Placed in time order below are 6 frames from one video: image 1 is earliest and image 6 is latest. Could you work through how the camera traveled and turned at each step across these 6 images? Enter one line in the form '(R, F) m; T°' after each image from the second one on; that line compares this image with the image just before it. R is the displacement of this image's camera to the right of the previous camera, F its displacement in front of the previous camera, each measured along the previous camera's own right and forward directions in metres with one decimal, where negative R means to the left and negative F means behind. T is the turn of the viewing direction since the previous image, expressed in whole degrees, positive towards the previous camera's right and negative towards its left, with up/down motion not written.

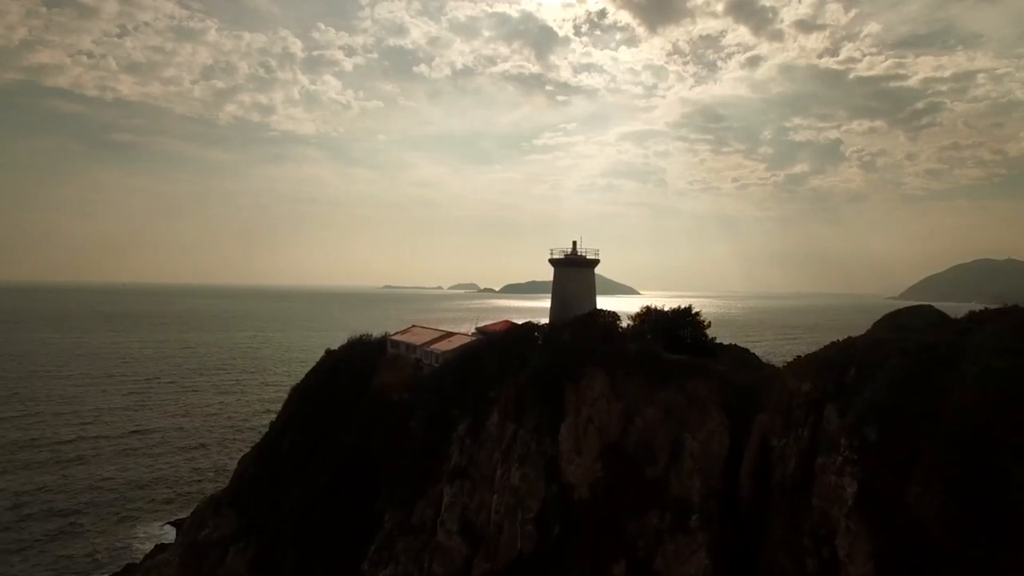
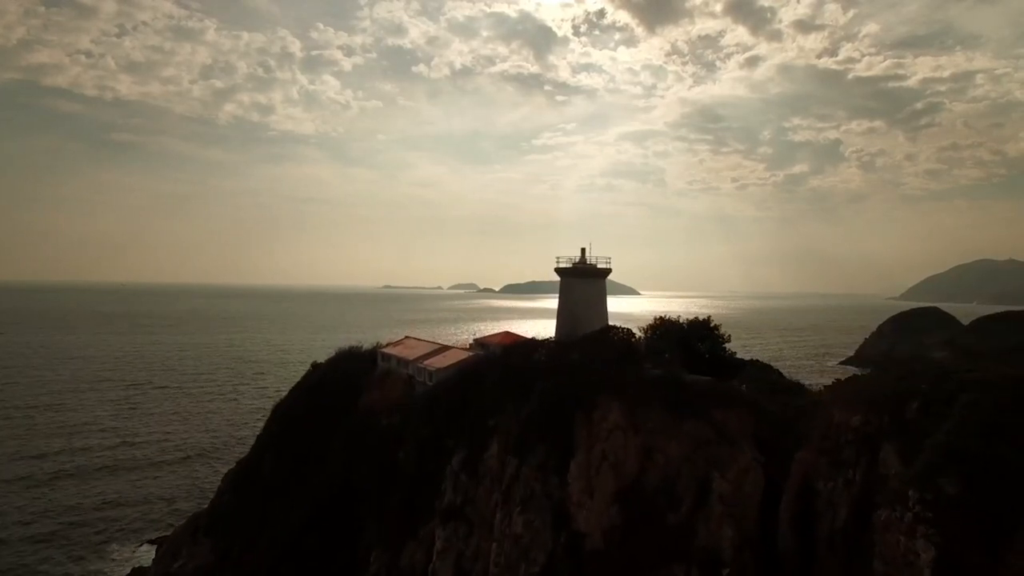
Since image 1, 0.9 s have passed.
(-0.2, +0.9) m; 0°
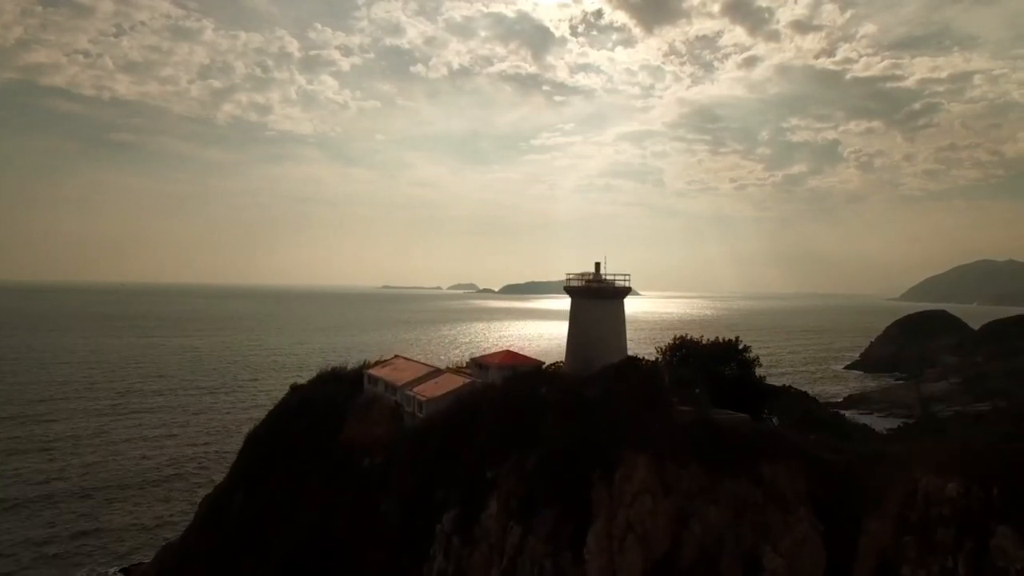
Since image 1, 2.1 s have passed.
(-0.9, +0.3) m; 0°
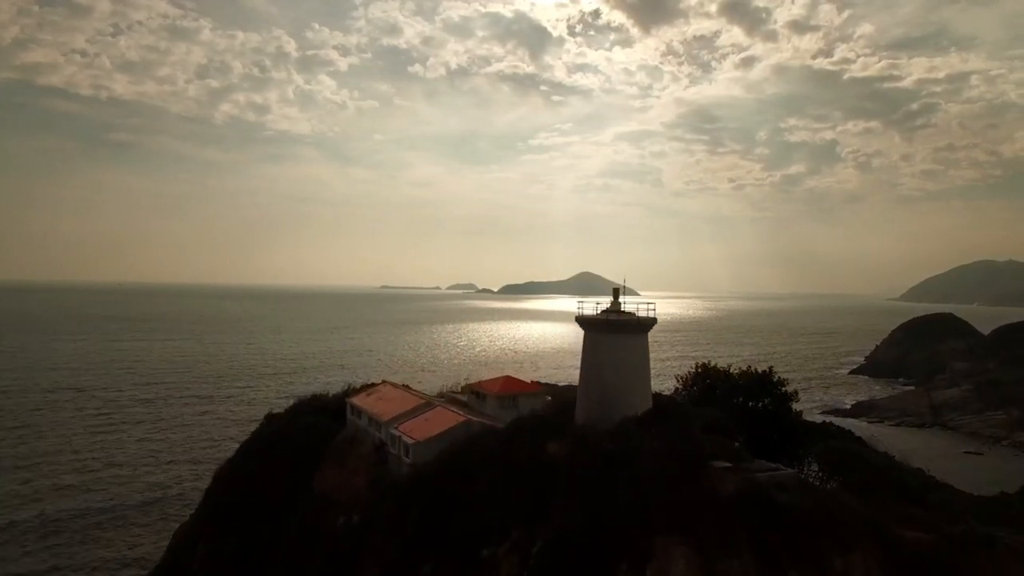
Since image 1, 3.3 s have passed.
(-0.9, +0.9) m; 0°
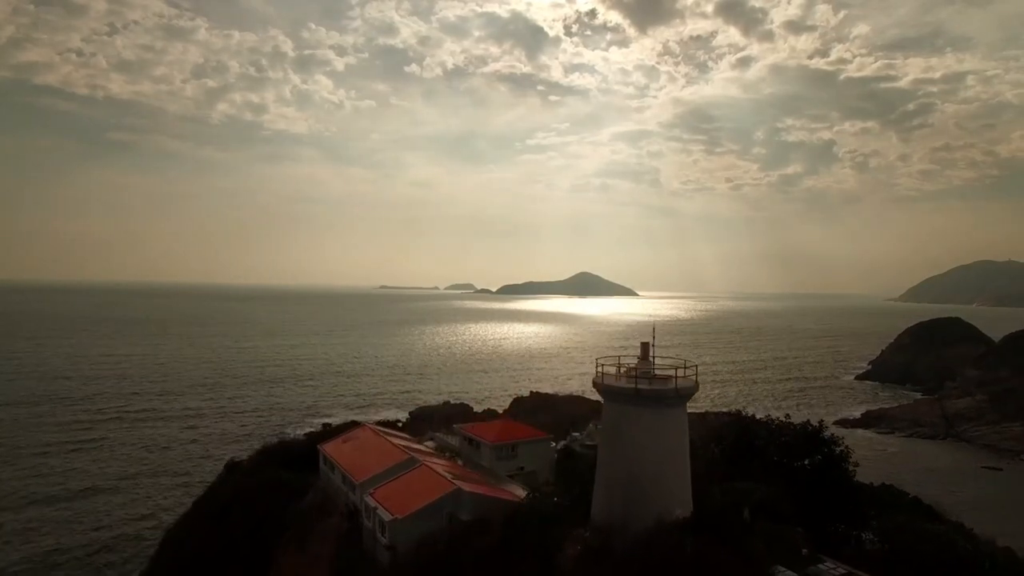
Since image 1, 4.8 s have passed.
(0.0, +2.2) m; 0°
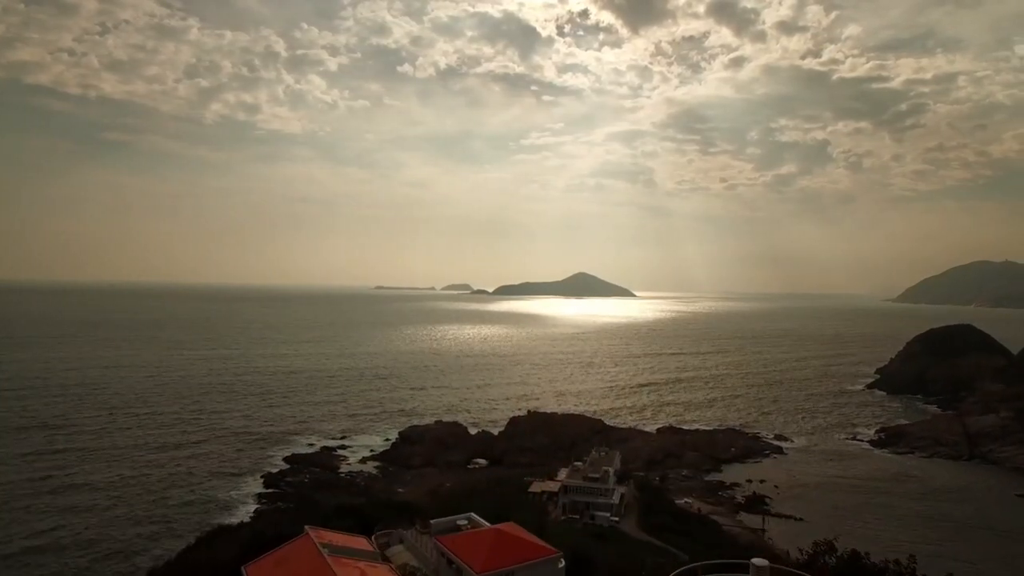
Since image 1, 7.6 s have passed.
(0.0, +3.7) m; 0°
